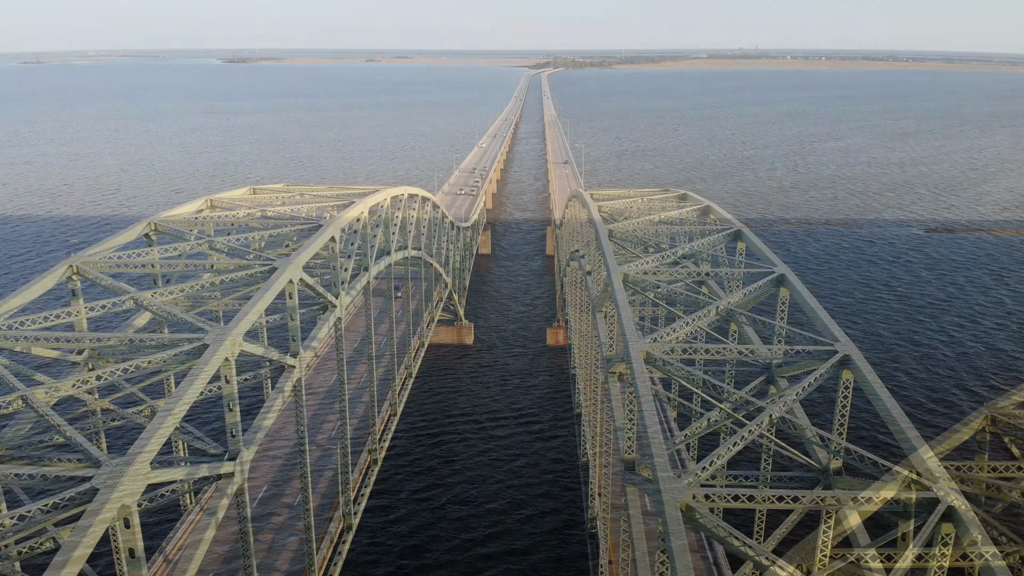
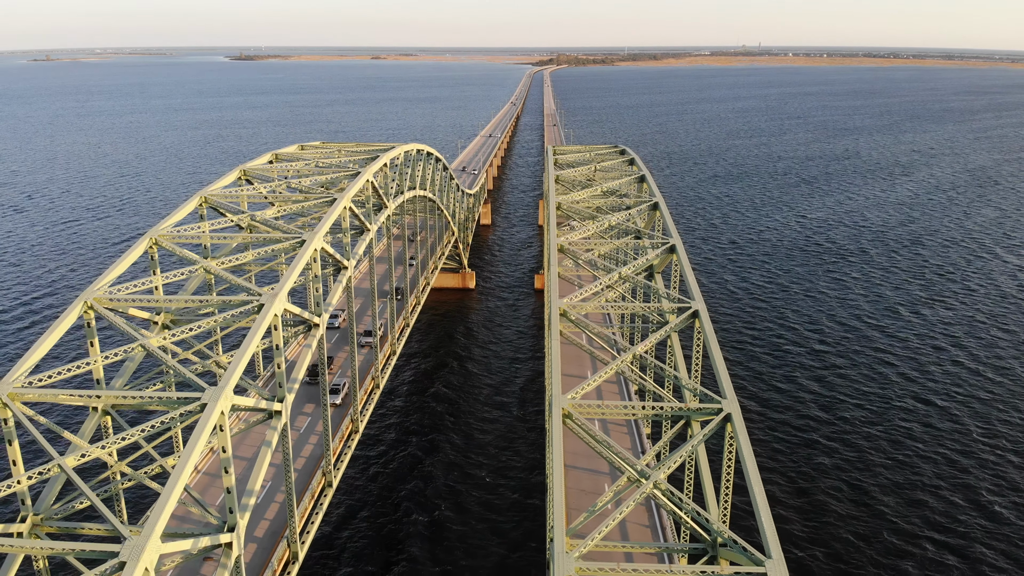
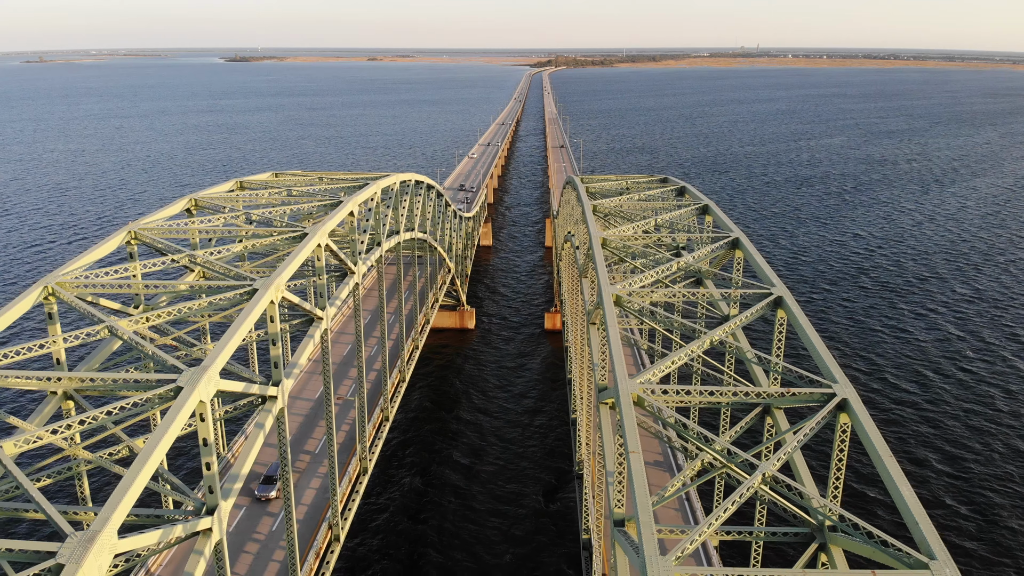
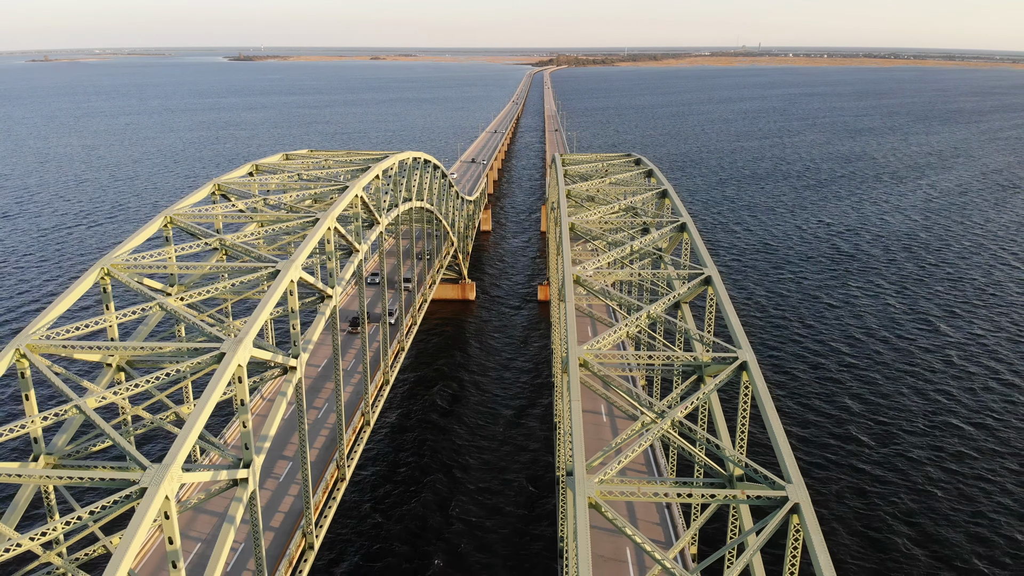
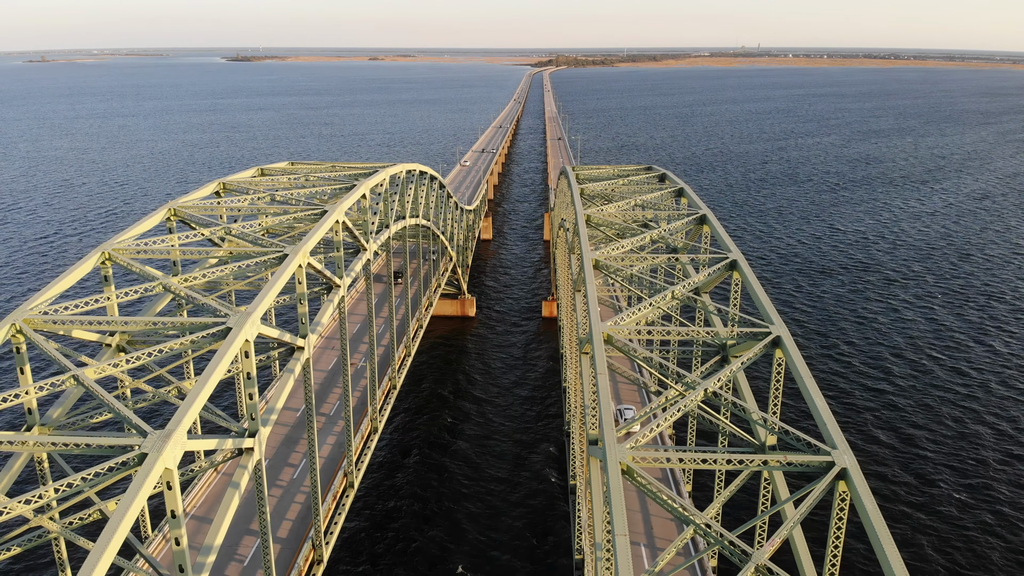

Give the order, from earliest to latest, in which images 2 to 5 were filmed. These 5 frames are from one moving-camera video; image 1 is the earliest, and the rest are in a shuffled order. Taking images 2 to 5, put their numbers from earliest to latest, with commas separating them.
3, 5, 4, 2
